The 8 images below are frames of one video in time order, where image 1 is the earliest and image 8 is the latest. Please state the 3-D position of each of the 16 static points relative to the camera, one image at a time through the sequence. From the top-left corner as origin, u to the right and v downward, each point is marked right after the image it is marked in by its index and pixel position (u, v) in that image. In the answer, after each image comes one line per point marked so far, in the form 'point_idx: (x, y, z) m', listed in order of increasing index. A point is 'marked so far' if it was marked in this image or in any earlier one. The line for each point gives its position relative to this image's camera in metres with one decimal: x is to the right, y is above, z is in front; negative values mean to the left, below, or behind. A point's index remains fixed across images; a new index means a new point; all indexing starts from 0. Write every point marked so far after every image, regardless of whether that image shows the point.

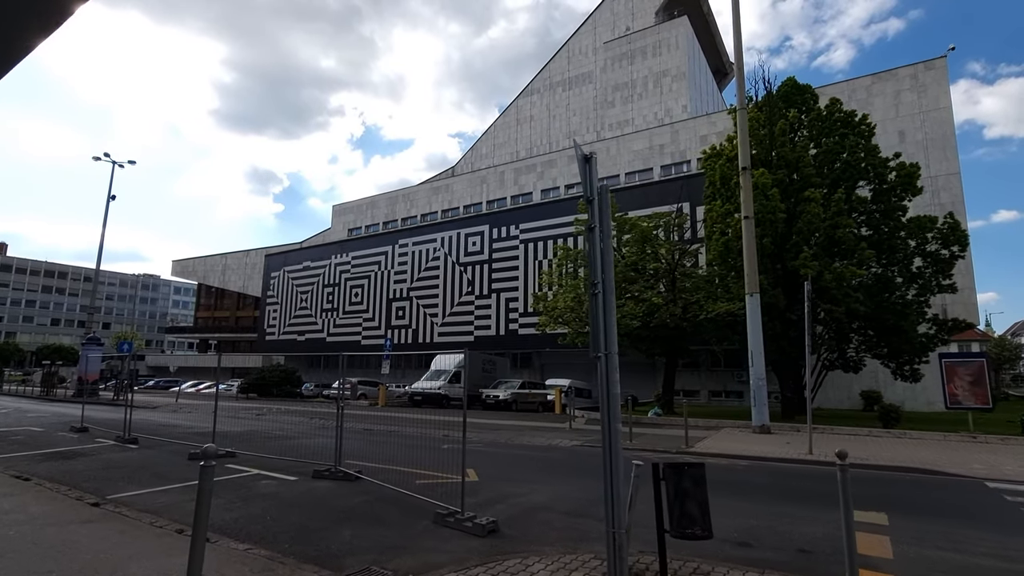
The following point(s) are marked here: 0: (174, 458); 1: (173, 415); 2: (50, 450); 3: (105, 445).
0: (-7.8, -4.0, +11.9) m
1: (-9.9, -3.6, +14.7) m
2: (-11.6, -4.1, +12.9) m
3: (-11.0, -4.2, +13.7) m
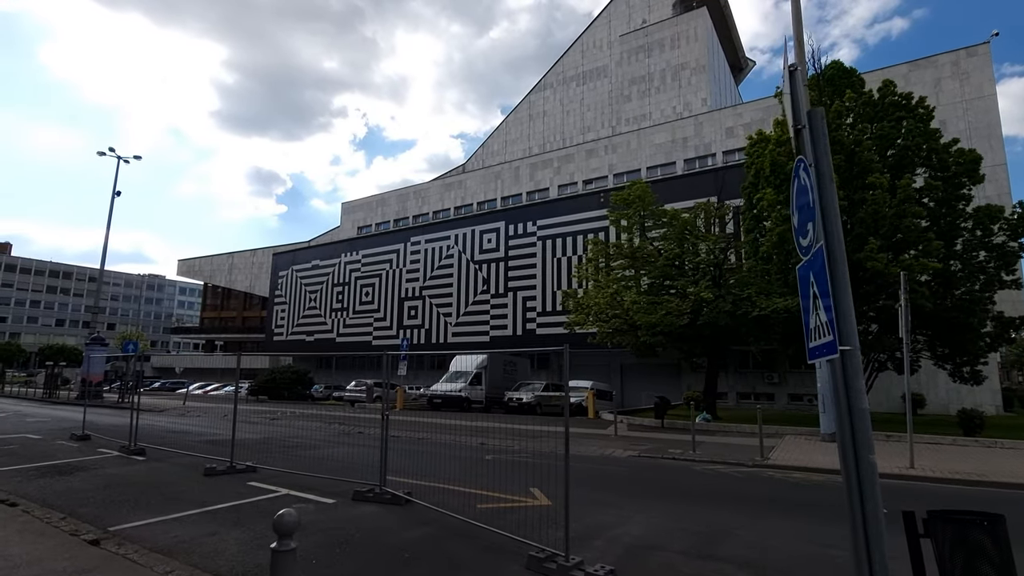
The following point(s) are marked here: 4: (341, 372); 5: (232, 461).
0: (-6.5, -3.8, +10.3) m
1: (-8.5, -3.4, +13.2) m
2: (-10.3, -3.9, +11.3) m
3: (-9.6, -4.0, +12.1) m
4: (-5.1, -2.5, +15.1) m
5: (-6.4, -4.0, +11.8) m
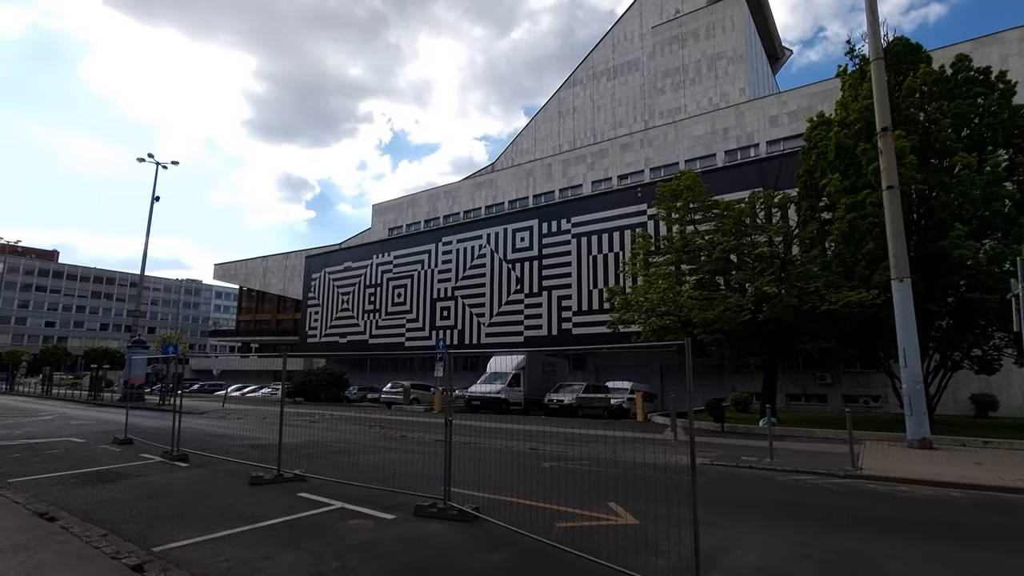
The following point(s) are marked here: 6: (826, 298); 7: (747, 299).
0: (-5.2, -3.7, +9.6) m
1: (-7.1, -3.4, +12.6) m
2: (-9.0, -3.9, +10.8) m
3: (-8.3, -4.0, +11.6) m
4: (-3.6, -2.4, +14.4) m
5: (-5.1, -3.9, +11.1) m
6: (+10.7, -0.4, +17.5) m
7: (+8.5, -0.4, +18.5) m
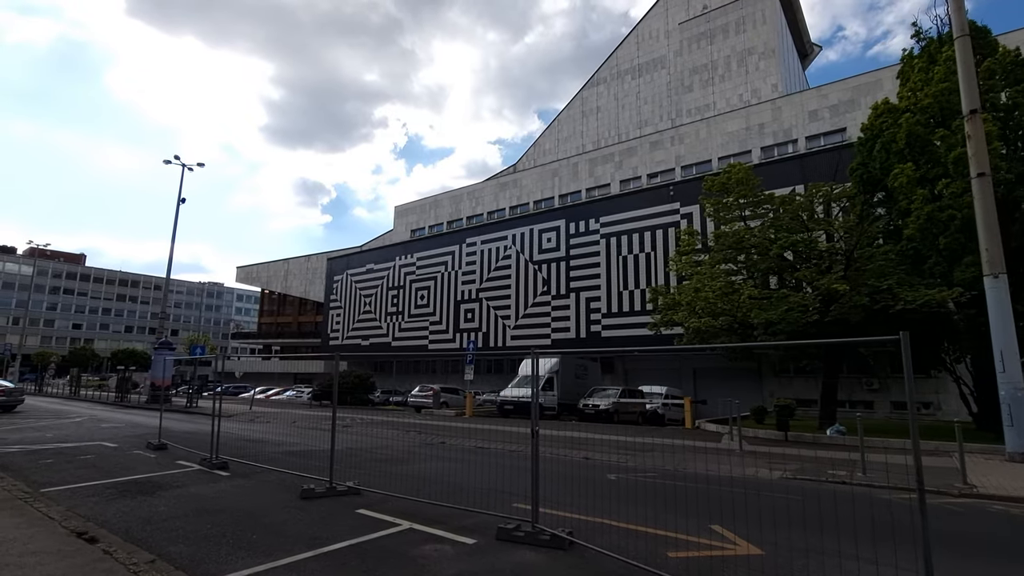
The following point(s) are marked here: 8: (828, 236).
0: (-3.9, -3.6, +8.8) m
1: (-5.7, -3.3, +11.8) m
2: (-7.7, -3.8, +10.1) m
3: (-6.9, -3.9, +10.8) m
4: (-2.2, -2.3, +13.4) m
5: (-3.7, -3.8, +10.2) m
6: (+12.2, -0.3, +16.1) m
7: (+10.1, -0.4, +17.3) m
8: (+11.7, +1.9, +19.0) m
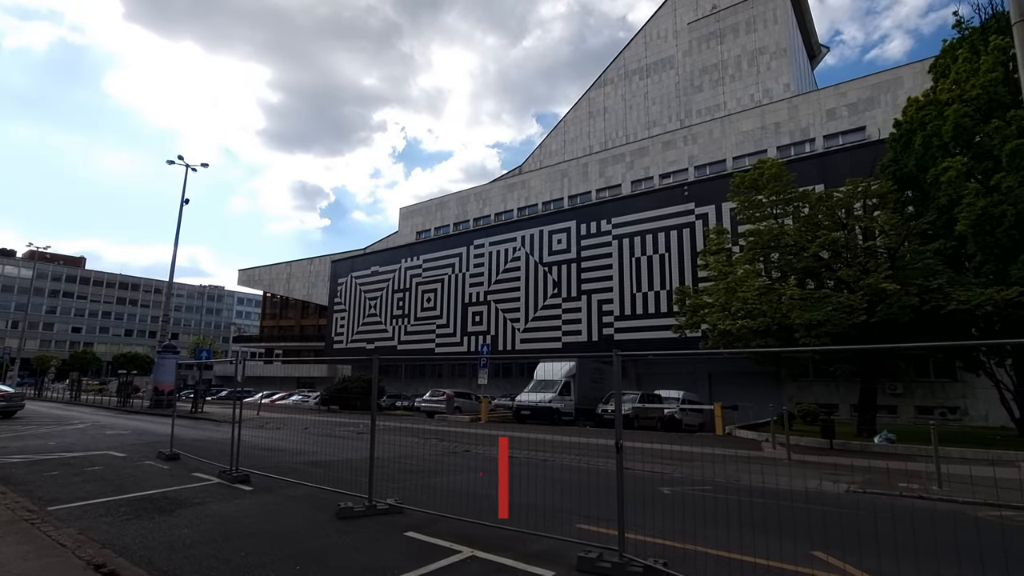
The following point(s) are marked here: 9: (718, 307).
0: (-3.0, -3.5, +7.9) m
1: (-4.8, -3.3, +10.9) m
2: (-6.7, -3.7, +9.2) m
3: (-6.0, -3.8, +9.9) m
4: (-1.3, -2.3, +12.6) m
5: (-2.8, -3.8, +9.4) m
6: (+13.1, -0.3, +15.3) m
7: (+11.0, -0.4, +16.4) m
8: (+12.7, +1.9, +18.2) m
9: (+7.9, -0.7, +19.5) m
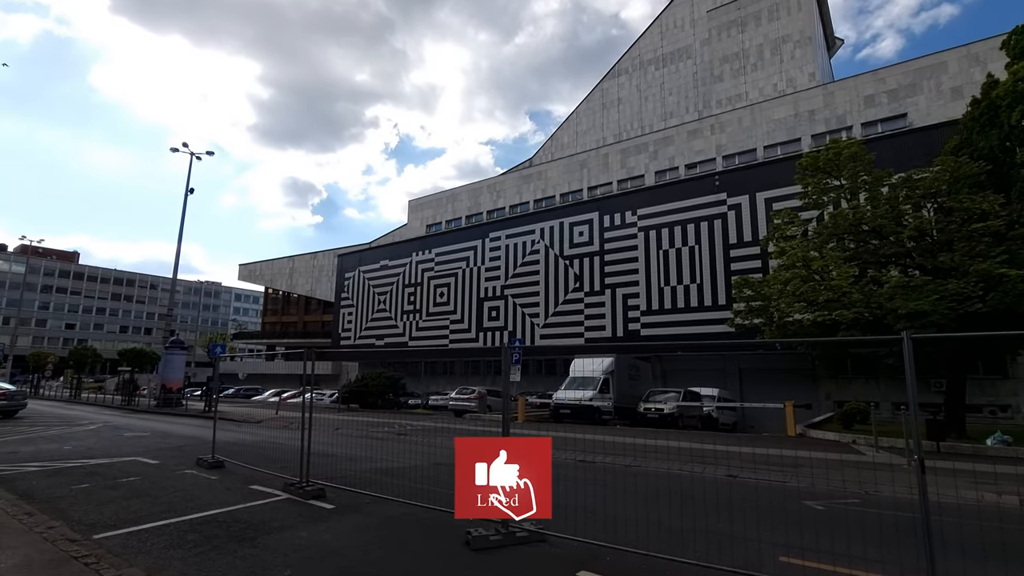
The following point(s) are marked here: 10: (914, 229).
0: (-0.8, -3.2, +6.2) m
1: (-2.7, -2.9, +9.2) m
2: (-4.6, -3.3, +7.5) m
3: (-3.8, -3.5, +8.2) m
4: (+0.8, -1.9, +10.9) m
5: (-0.7, -3.4, +7.7) m
6: (+15.2, +0.1, +13.8) m
7: (+13.0, 0.0, +14.9) m
8: (+14.7, +2.3, +16.7) m
9: (+9.9, -0.3, +18.0) m
10: (+12.7, +1.8, +16.6) m
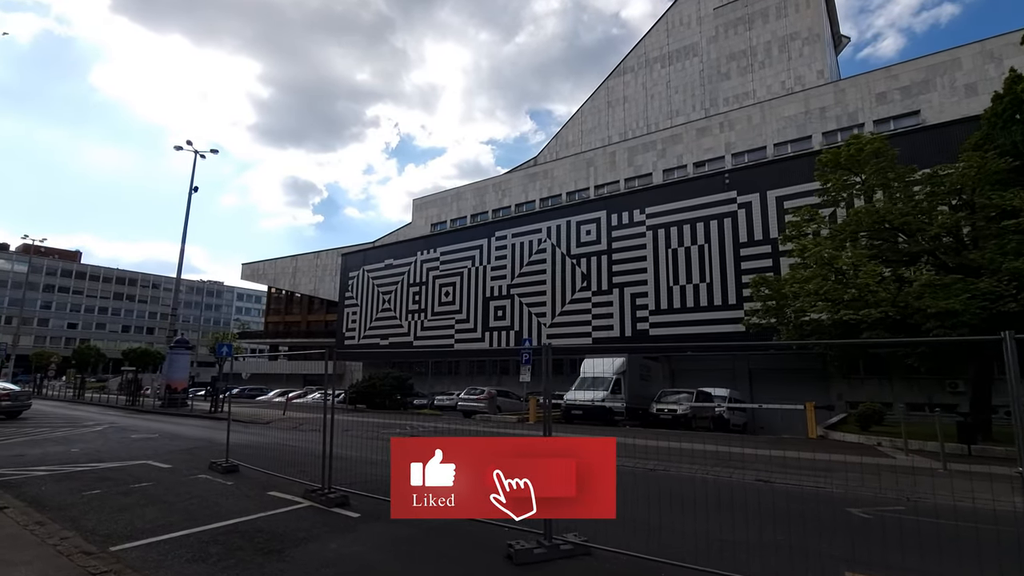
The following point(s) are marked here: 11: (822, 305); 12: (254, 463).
0: (-0.3, -3.1, +5.8) m
1: (-2.2, -2.8, +8.8) m
2: (-4.1, -3.3, +7.1) m
3: (-3.3, -3.4, +7.9) m
4: (+1.3, -1.9, +10.5) m
5: (-0.2, -3.4, +7.3) m
6: (+15.7, +0.1, +13.4) m
7: (+13.6, +0.1, +14.5) m
8: (+15.2, +2.3, +16.2) m
9: (+10.4, -0.3, +17.6) m
10: (+13.2, +1.8, +16.2) m
11: (+10.5, -0.6, +17.7) m
12: (-5.7, -3.9, +11.4) m
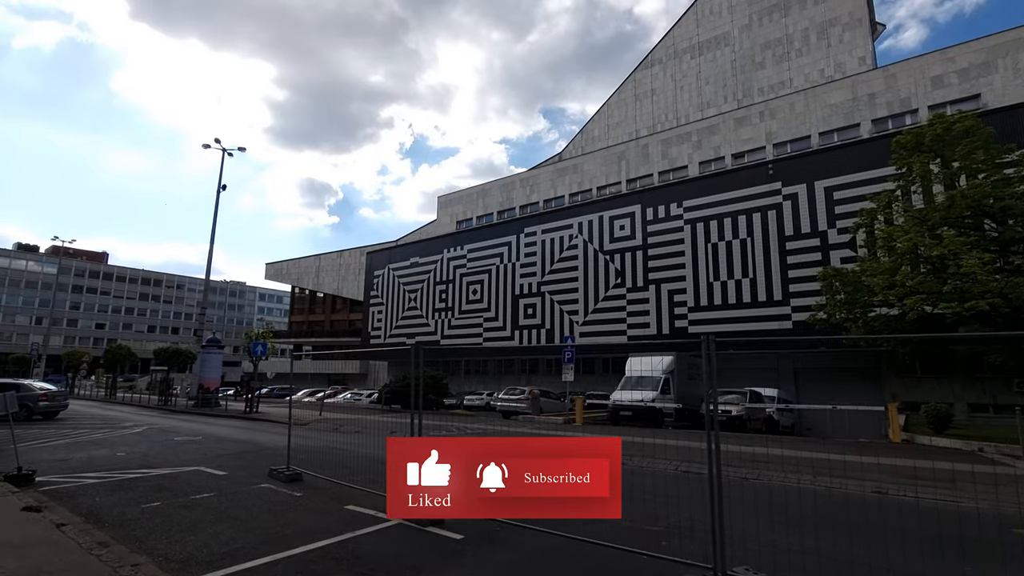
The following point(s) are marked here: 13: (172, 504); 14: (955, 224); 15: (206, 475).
0: (+1.3, -3.0, +4.8) m
1: (-0.5, -2.7, +7.8) m
2: (-2.5, -3.2, +6.1) m
3: (-1.7, -3.3, +6.9) m
4: (+3.0, -1.7, +9.4) m
5: (+1.5, -3.2, +6.2) m
6: (+17.5, +0.4, +11.9) m
7: (+15.4, +0.3, +13.0) m
8: (+17.0, +2.6, +14.7) m
9: (+12.3, 0.0, +16.2) m
10: (+15.1, +2.1, +14.7) m
11: (+12.3, -0.3, +16.3) m
12: (-4.0, -3.7, +10.5) m
13: (-5.6, -3.5, +8.4) m
14: (+14.4, +2.1, +16.0) m
15: (-6.4, -3.9, +10.7) m
